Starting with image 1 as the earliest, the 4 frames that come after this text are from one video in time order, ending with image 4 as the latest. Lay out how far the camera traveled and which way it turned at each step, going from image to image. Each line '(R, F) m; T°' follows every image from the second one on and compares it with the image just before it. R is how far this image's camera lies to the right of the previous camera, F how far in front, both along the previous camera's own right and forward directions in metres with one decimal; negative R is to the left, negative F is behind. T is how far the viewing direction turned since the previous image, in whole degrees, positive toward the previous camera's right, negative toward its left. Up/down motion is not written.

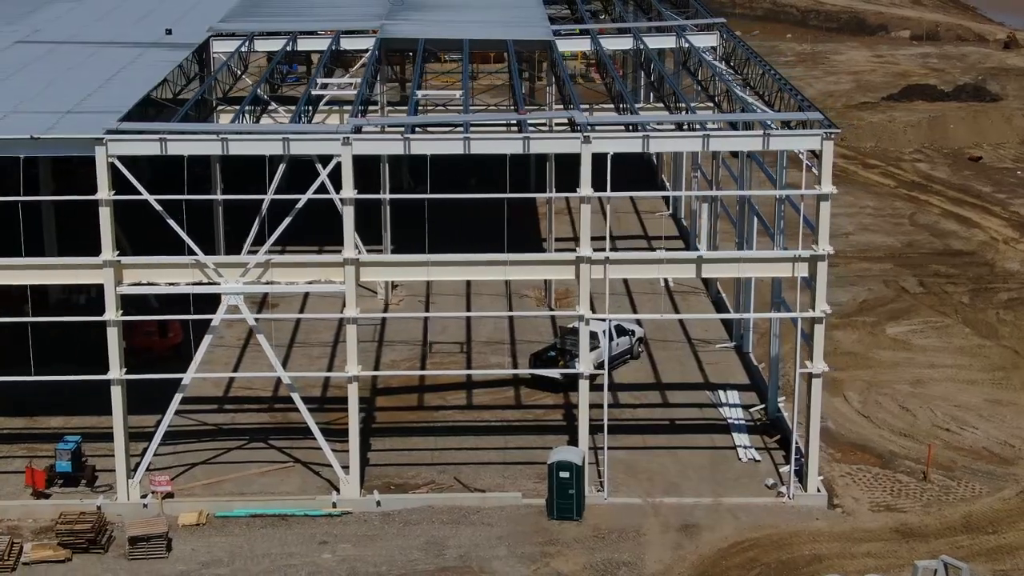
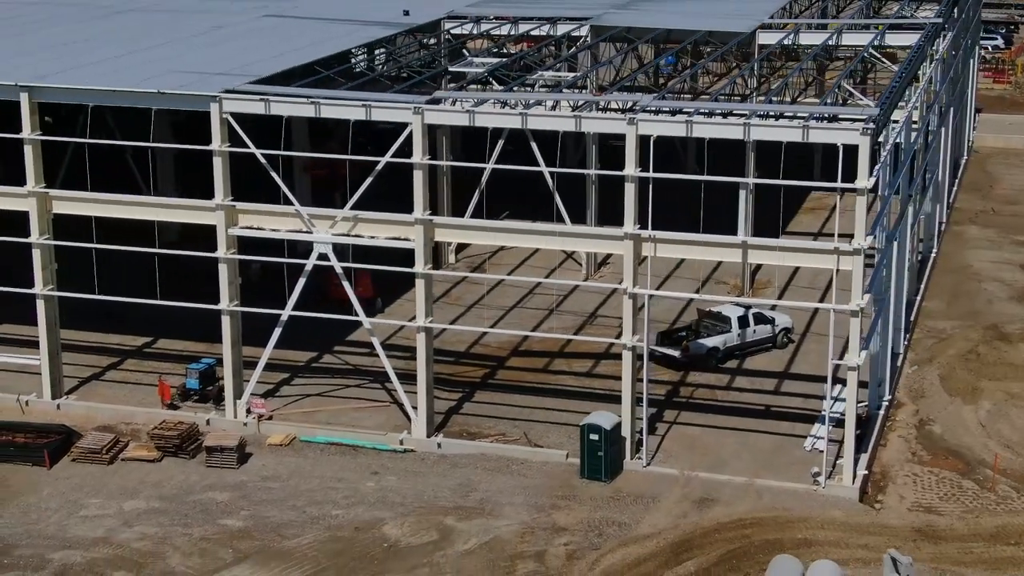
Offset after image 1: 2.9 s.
(+8.7, -0.7) m; -18°
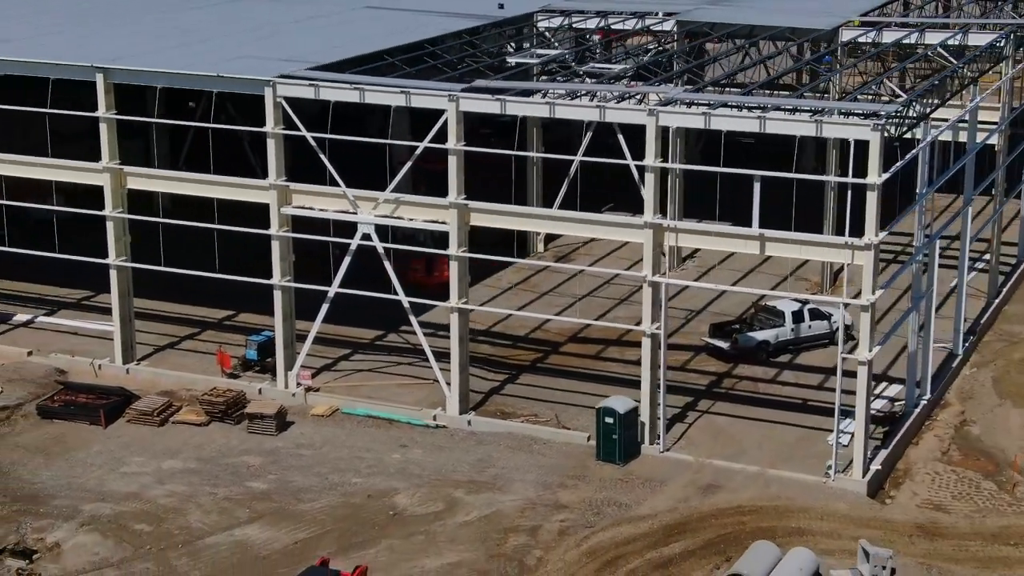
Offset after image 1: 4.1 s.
(+3.7, -0.7) m; -7°
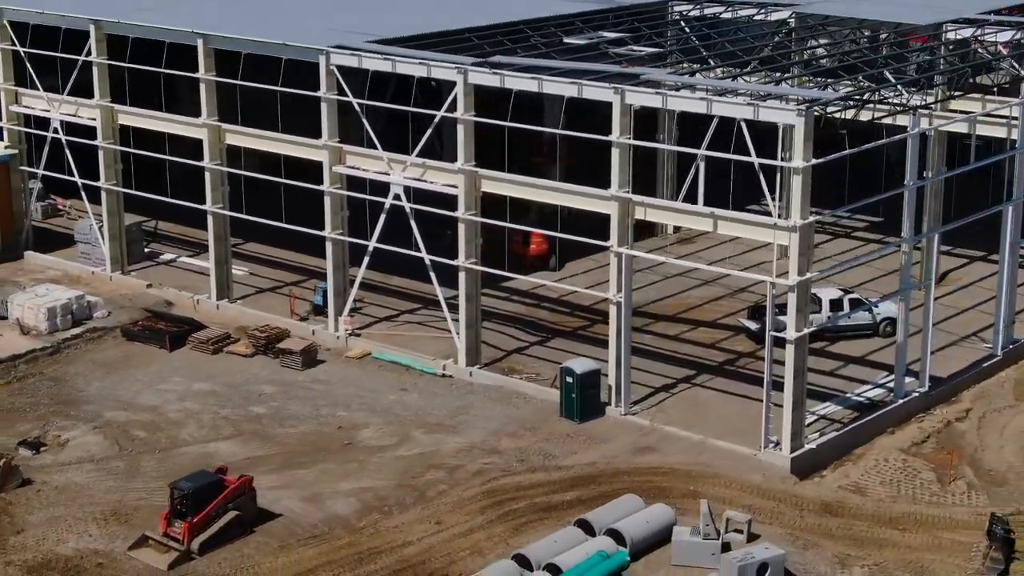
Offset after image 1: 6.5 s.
(+9.2, -1.1) m; -15°
